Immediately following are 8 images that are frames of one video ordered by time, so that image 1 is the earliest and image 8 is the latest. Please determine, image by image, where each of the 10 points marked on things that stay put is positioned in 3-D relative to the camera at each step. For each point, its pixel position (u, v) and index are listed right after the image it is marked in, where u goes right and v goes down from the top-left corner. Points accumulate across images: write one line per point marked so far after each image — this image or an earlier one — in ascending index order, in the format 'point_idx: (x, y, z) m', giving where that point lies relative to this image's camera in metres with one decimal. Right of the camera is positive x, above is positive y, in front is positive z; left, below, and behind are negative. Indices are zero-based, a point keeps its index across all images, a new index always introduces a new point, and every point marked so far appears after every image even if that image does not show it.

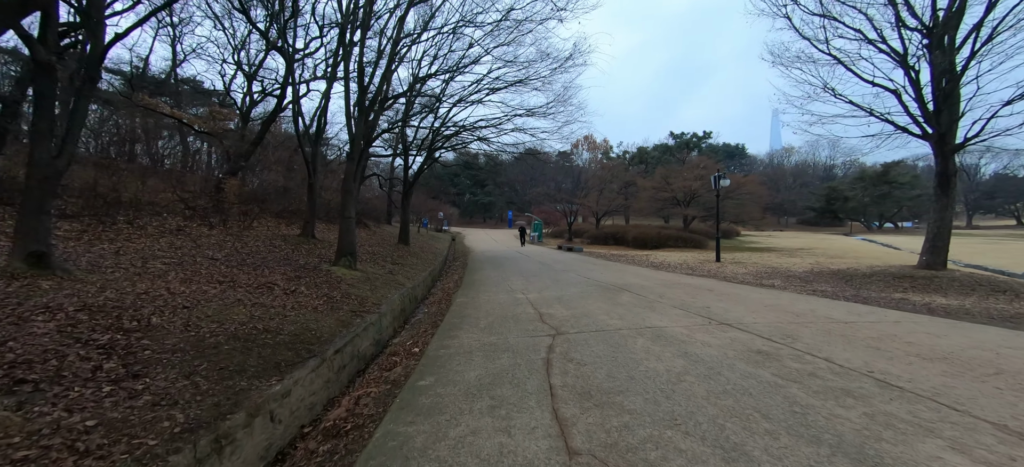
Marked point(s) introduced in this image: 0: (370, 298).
0: (-2.8, -1.3, +7.3) m
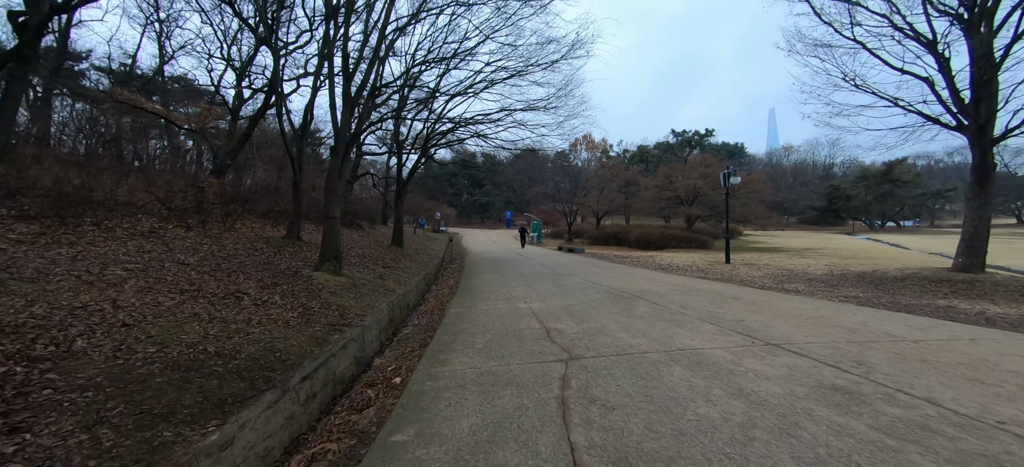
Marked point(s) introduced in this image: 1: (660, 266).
0: (-2.8, -1.3, +6.5) m
1: (+5.3, -1.2, +13.2) m
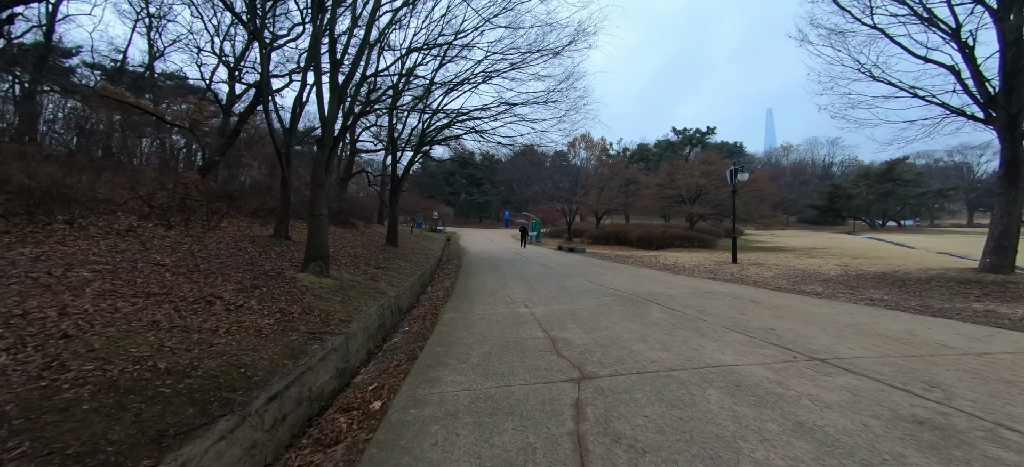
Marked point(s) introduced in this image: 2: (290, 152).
0: (-2.8, -1.3, +5.9) m
1: (+5.3, -1.1, +12.7) m
2: (-7.2, +2.6, +11.8) m
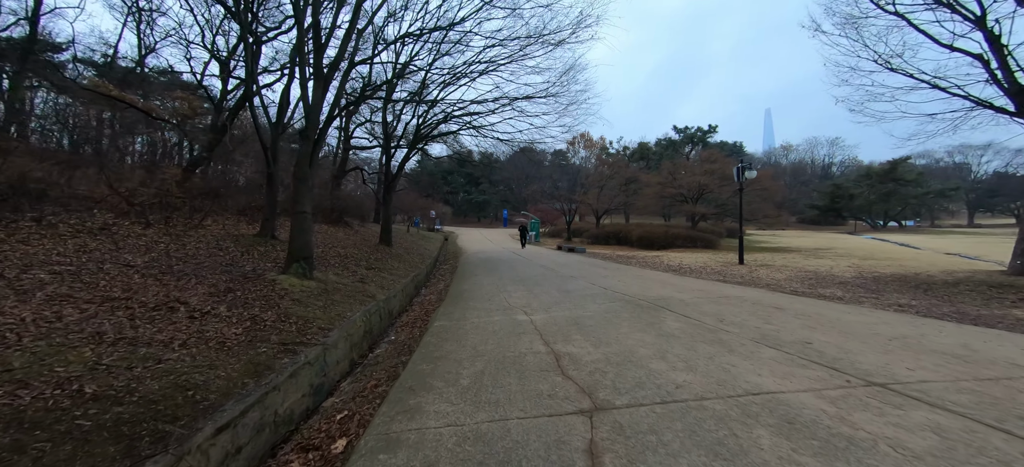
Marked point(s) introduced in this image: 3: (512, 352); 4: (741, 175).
0: (-2.8, -1.3, +5.4) m
1: (+5.3, -1.1, +12.2) m
2: (-7.2, +2.7, +11.2) m
3: (0.0, -1.2, +3.7) m
4: (+8.6, +2.2, +13.7) m
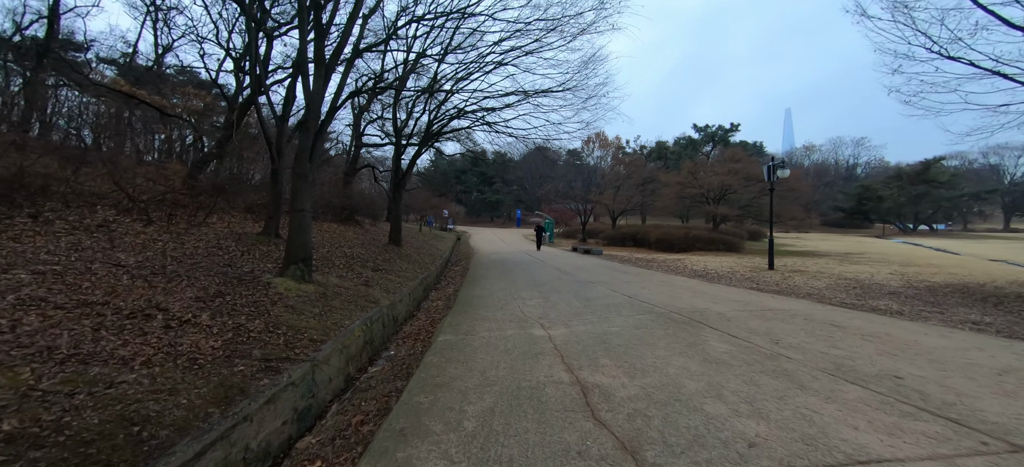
0: (-2.7, -1.3, +4.8) m
1: (+5.7, -1.2, +11.4) m
2: (-6.8, +2.7, +10.8) m
3: (+0.1, -1.2, +3.0) m
4: (+9.1, +2.1, +12.8) m
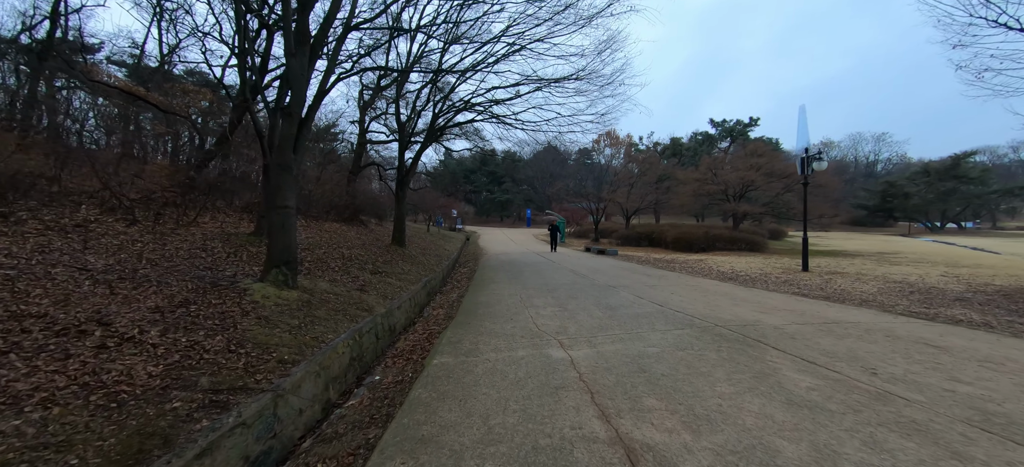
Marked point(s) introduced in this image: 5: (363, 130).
0: (-2.5, -1.3, +4.0) m
1: (+6.0, -1.2, +10.4) m
2: (-6.5, +2.7, +10.1) m
3: (+0.2, -1.2, +2.2) m
4: (+9.4, +2.1, +11.7) m
5: (-7.9, +5.5, +19.3) m
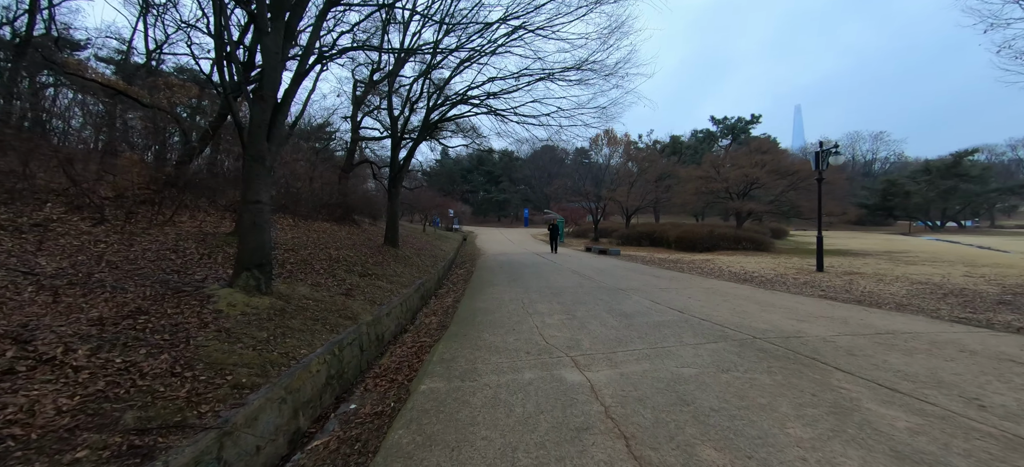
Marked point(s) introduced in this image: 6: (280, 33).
0: (-2.5, -1.3, +3.4) m
1: (+6.0, -1.1, +9.8) m
2: (-6.5, +2.7, +9.4) m
3: (+0.3, -1.2, +1.5) m
4: (+9.4, +2.2, +11.1) m
5: (-8.0, +5.5, +18.6) m
6: (-3.5, +3.0, +5.6) m
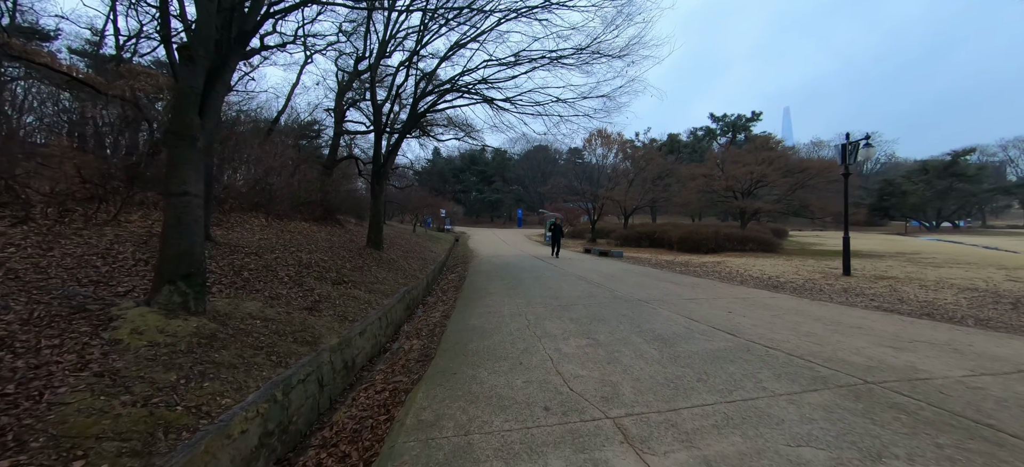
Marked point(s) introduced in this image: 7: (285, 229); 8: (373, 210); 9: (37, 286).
0: (-2.4, -1.3, +2.2) m
1: (+5.9, -1.1, +8.7) m
2: (-6.6, +2.7, +8.2) m
3: (+0.4, -1.2, +0.4) m
4: (+9.3, +2.2, +10.2) m
5: (-8.2, +5.4, +17.4) m
6: (-3.5, +3.0, +4.4) m
7: (-6.9, +0.1, +11.2) m
8: (-4.3, +0.7, +11.6) m
9: (-6.0, -0.6, +4.7) m
